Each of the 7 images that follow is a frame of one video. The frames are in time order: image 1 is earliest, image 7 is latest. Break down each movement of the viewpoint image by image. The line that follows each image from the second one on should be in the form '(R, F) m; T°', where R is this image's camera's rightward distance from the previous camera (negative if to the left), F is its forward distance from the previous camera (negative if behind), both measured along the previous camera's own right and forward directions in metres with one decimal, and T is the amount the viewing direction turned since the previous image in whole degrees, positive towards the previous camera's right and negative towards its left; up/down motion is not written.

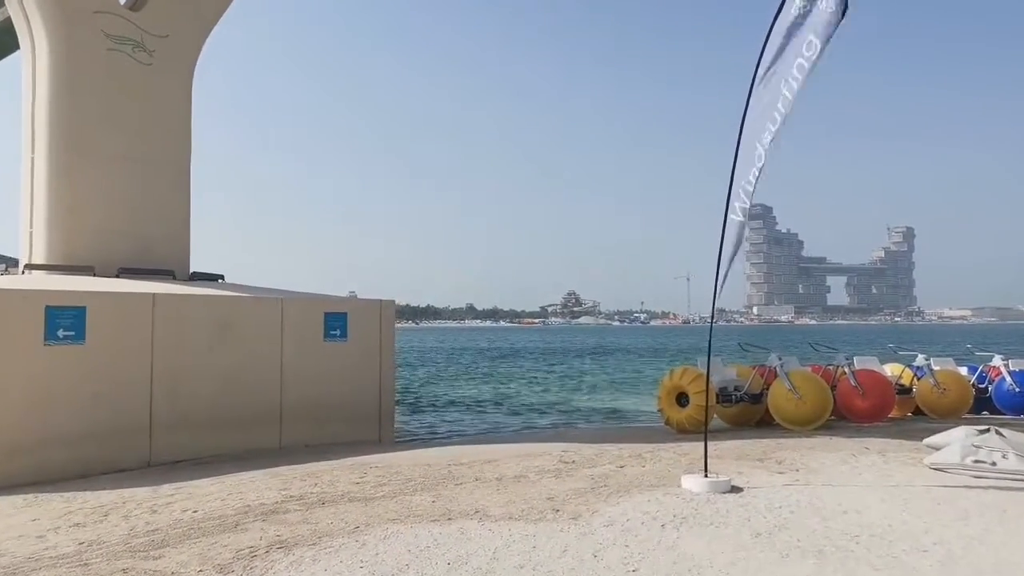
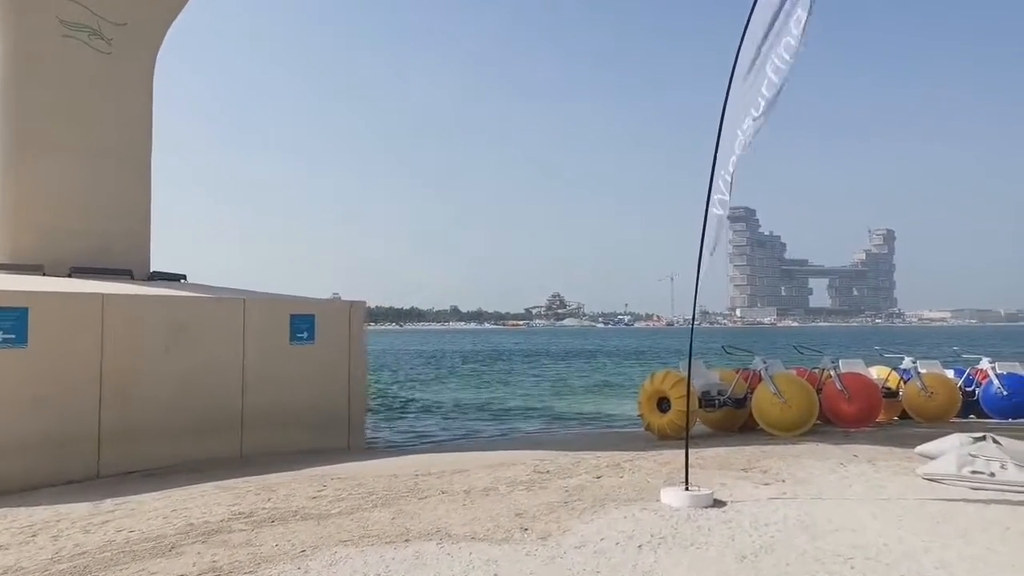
(+0.1, +0.5) m; +1°
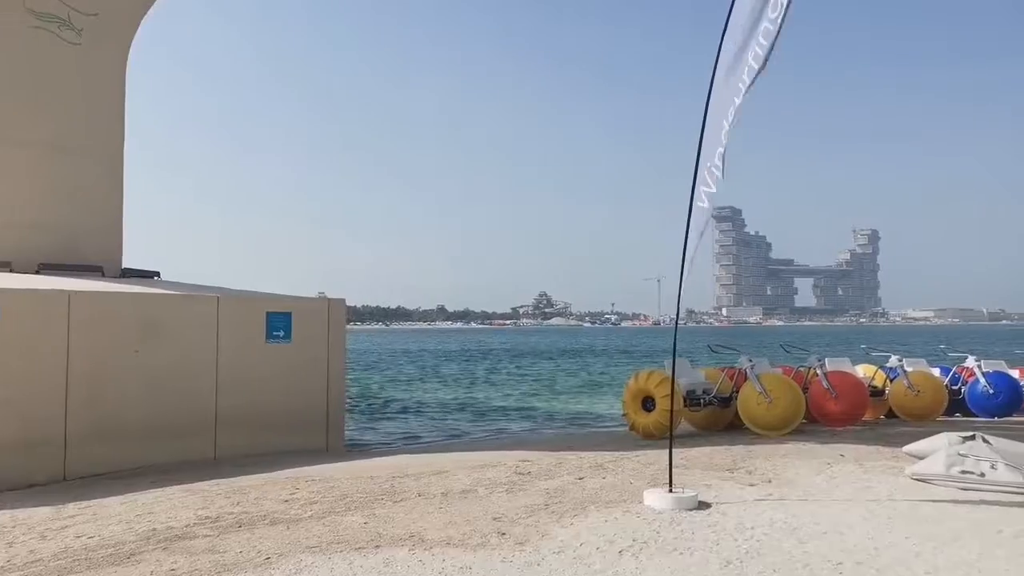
(+0.1, +0.2) m; +1°
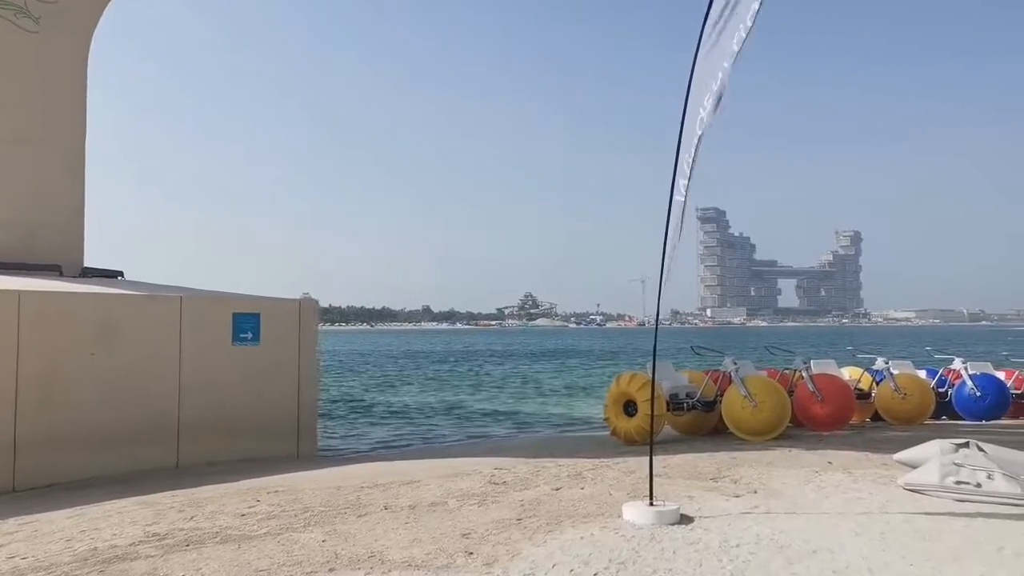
(+0.1, +0.4) m; +1°
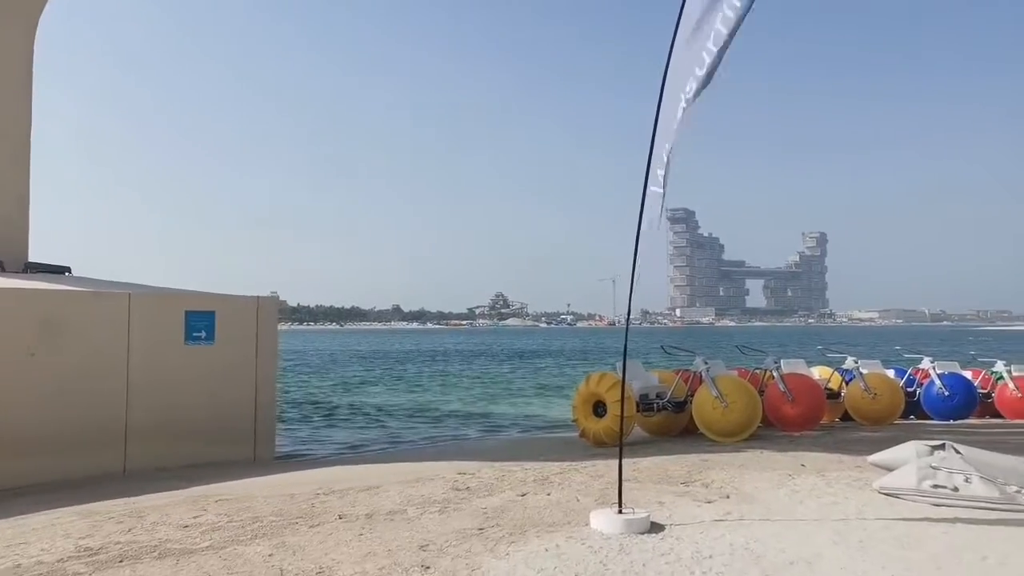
(+0.1, +0.3) m; +2°
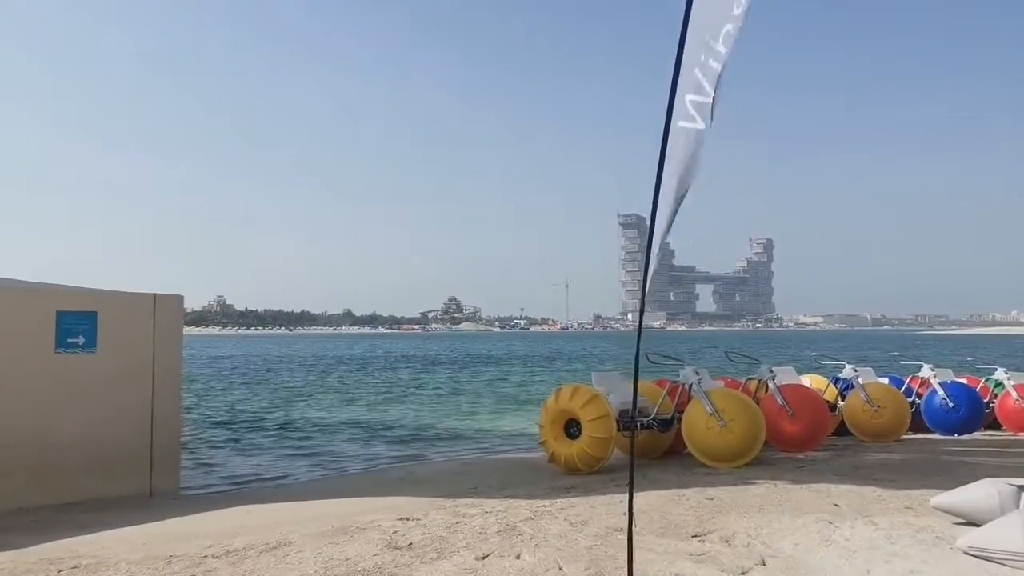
(0.0, +1.8) m; +3°
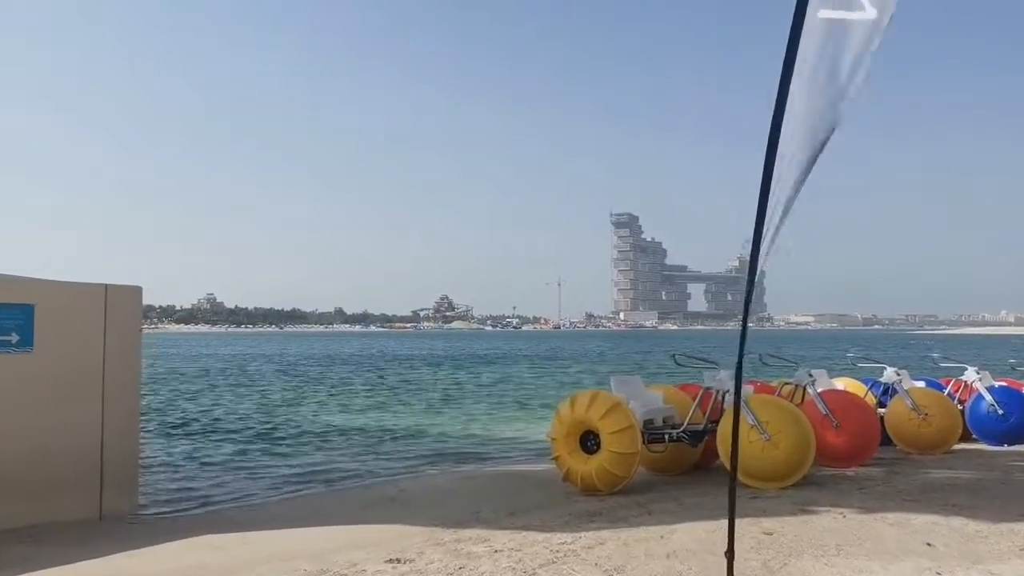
(-0.2, +1.2) m; +1°
